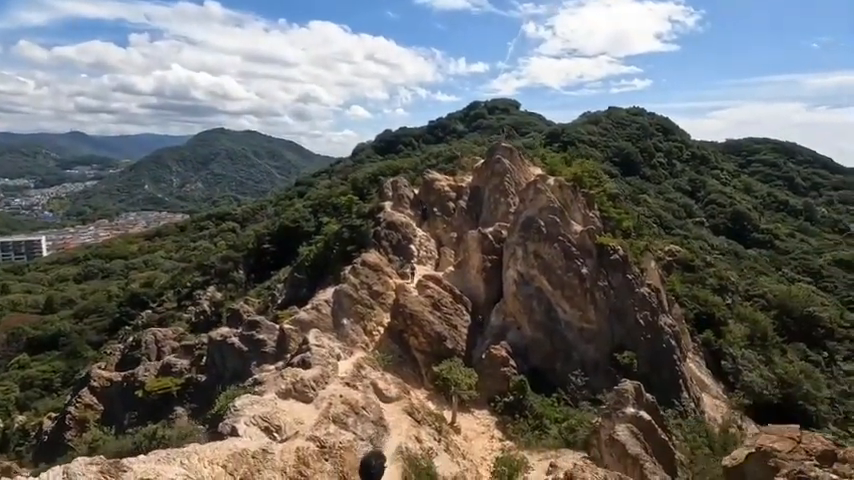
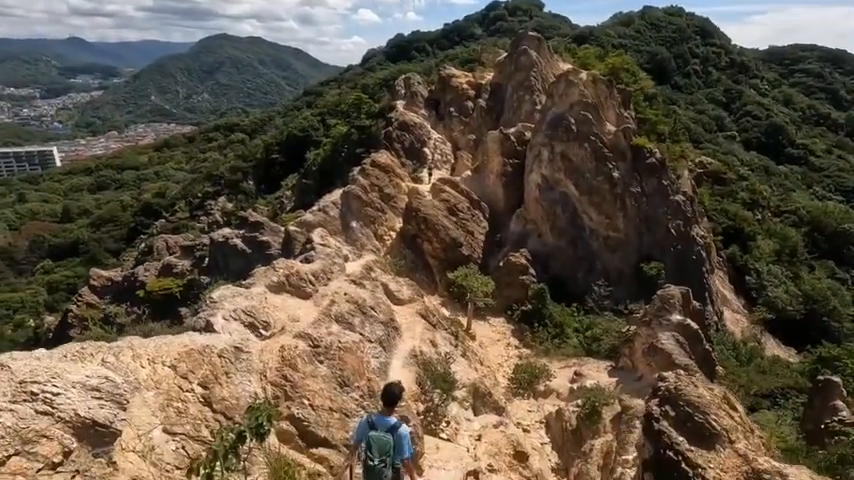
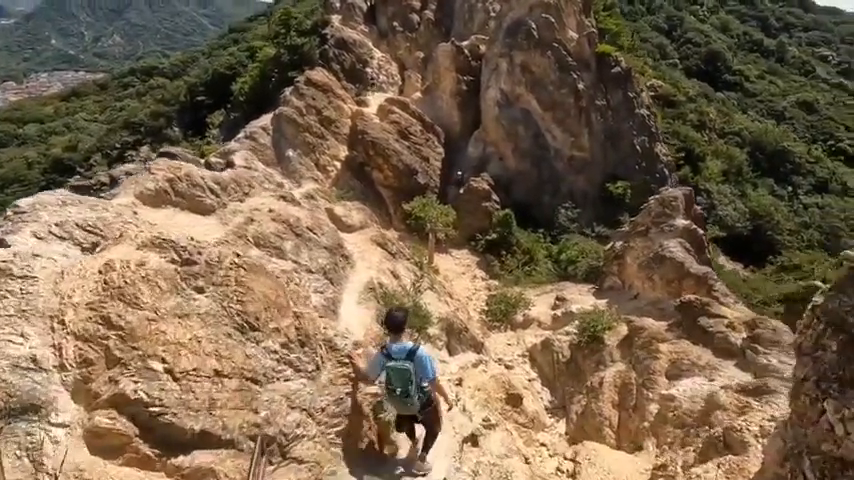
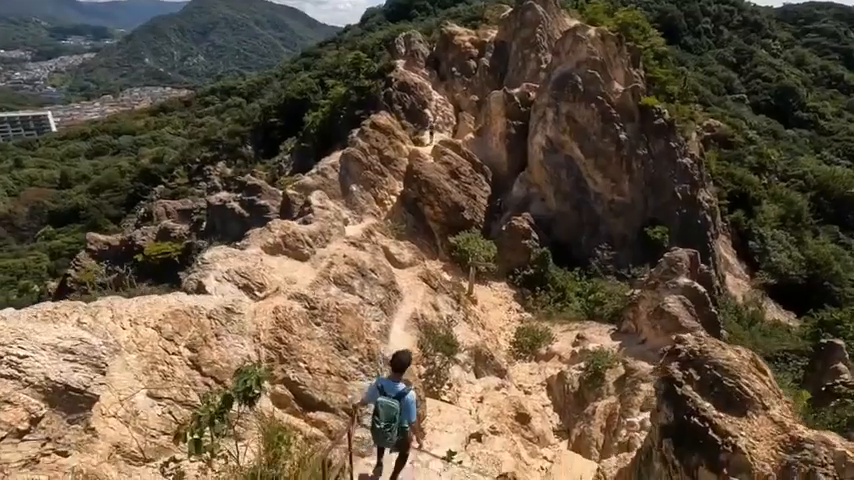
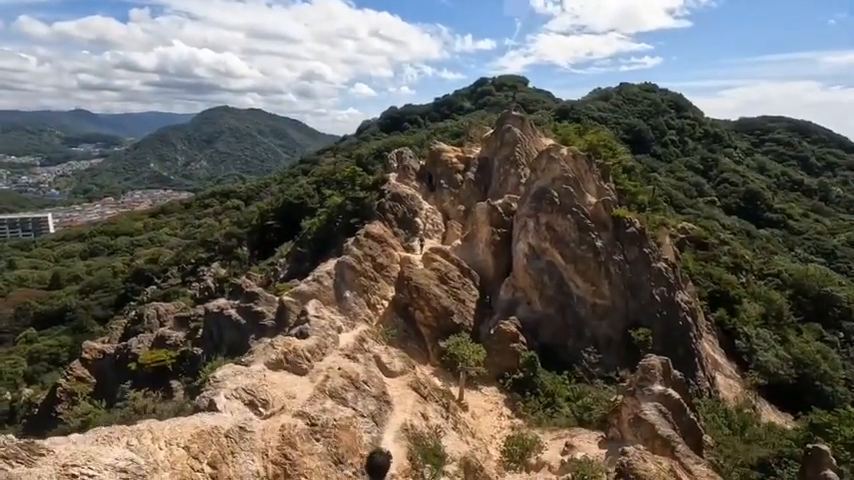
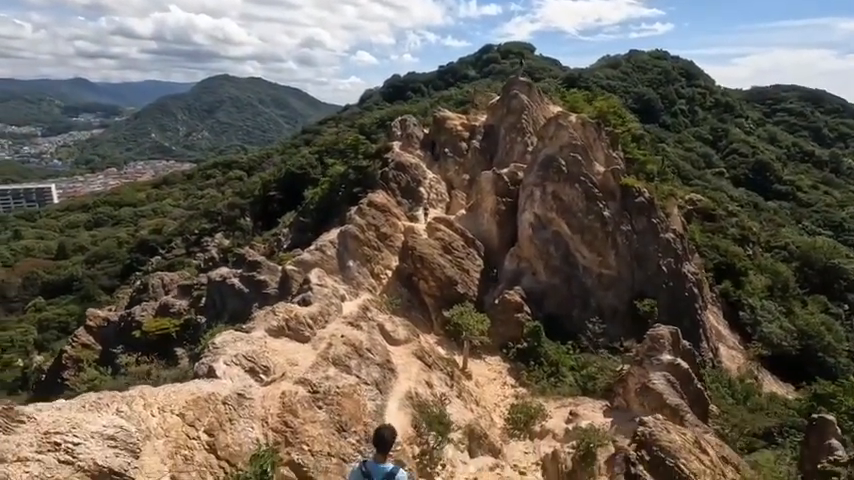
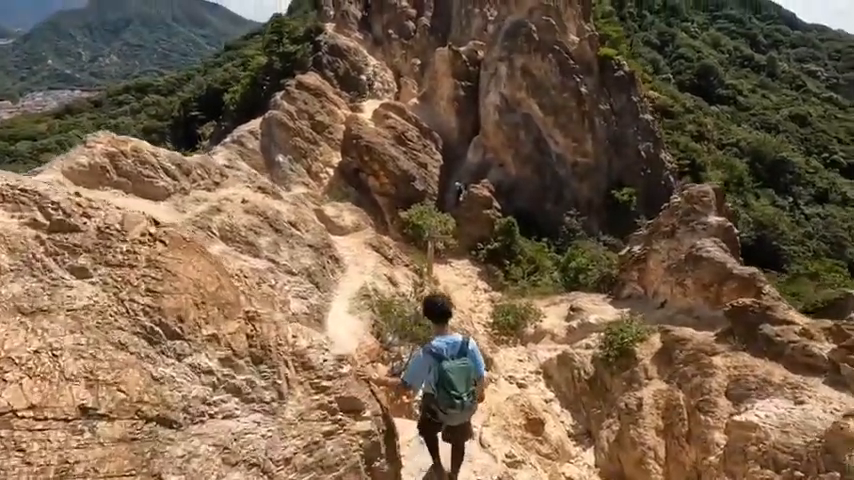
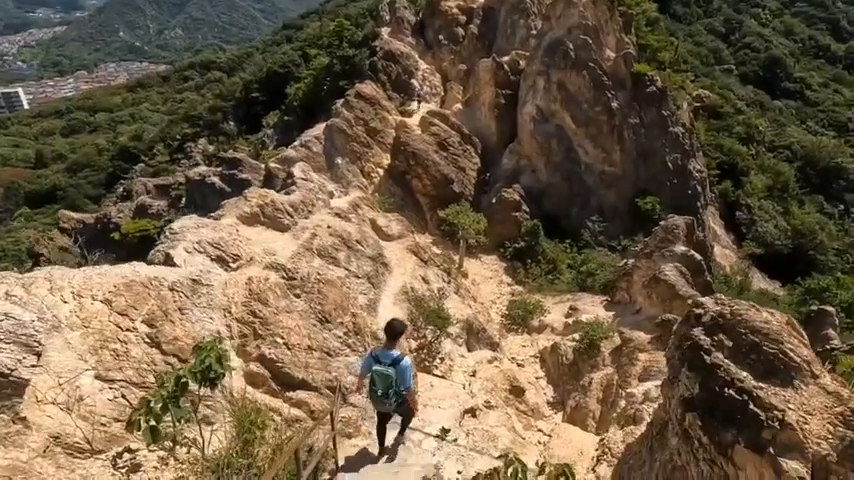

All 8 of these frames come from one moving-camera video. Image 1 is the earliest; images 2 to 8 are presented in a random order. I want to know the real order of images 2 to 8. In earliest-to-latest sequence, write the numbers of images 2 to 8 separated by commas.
5, 6, 2, 4, 8, 3, 7
